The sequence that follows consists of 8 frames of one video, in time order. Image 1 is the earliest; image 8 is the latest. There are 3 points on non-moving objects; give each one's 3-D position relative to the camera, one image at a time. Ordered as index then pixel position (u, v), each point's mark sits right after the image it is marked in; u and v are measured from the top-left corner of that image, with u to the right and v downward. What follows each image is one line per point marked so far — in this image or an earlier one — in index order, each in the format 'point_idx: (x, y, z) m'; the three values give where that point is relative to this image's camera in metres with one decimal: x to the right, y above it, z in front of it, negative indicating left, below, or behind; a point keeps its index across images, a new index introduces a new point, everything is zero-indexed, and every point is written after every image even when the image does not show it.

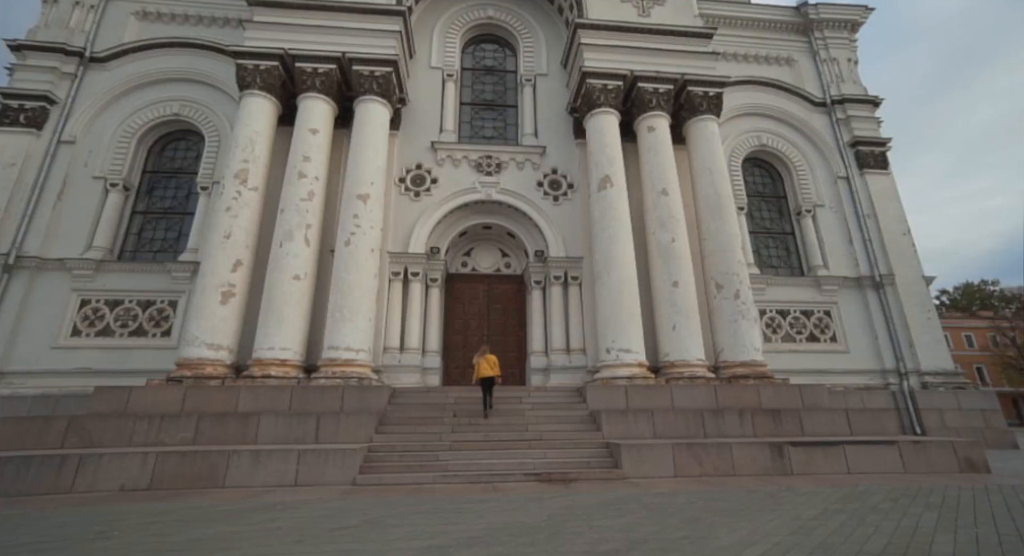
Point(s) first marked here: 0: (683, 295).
0: (+3.4, -0.3, +12.4) m
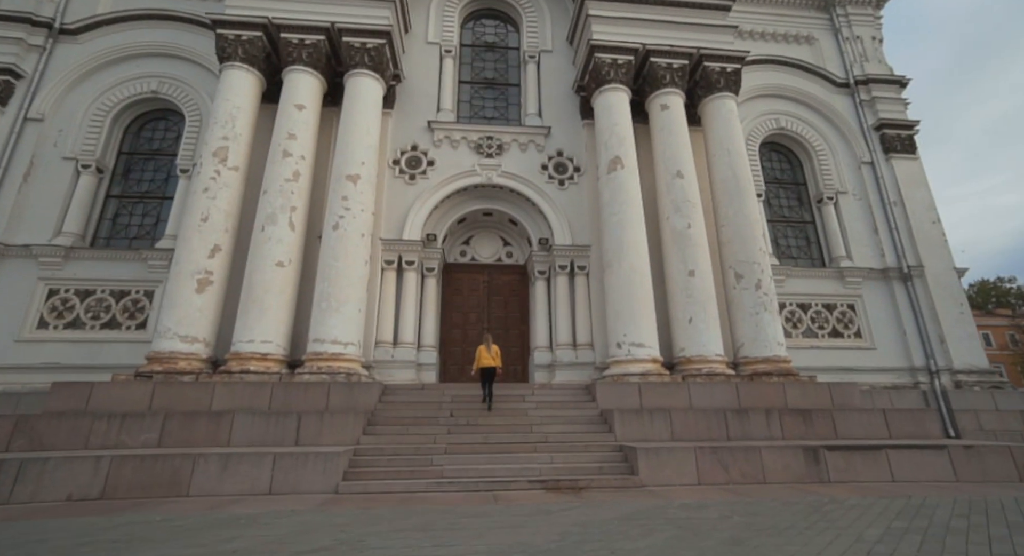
0: (+3.5, -0.1, +11.4) m
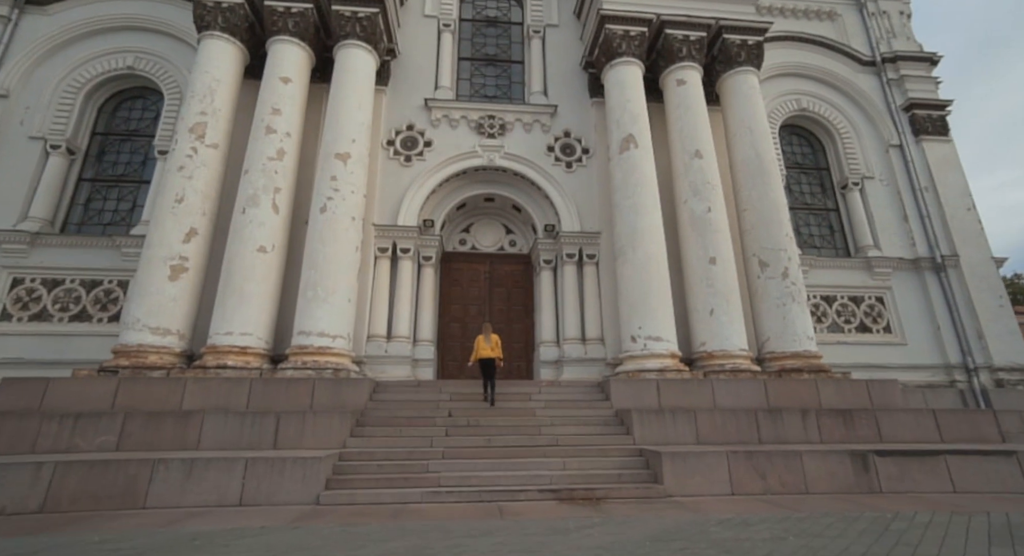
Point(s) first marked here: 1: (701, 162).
0: (+3.5, +0.1, +10.5) m
1: (+3.4, +2.1, +11.1) m
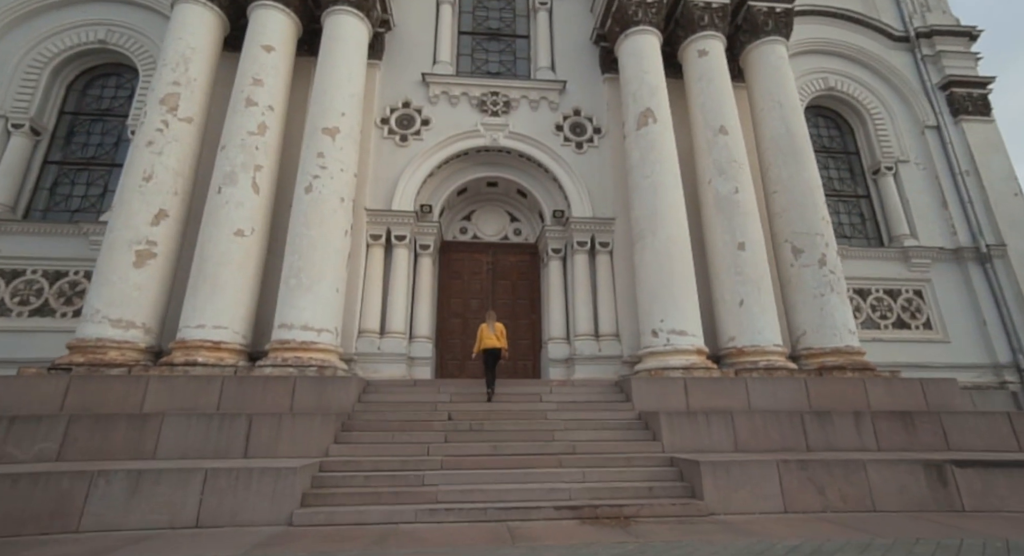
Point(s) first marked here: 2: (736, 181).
0: (+3.6, +0.3, +9.4) m
1: (+3.5, +2.3, +10.1) m
2: (+3.5, +1.5, +9.8) m
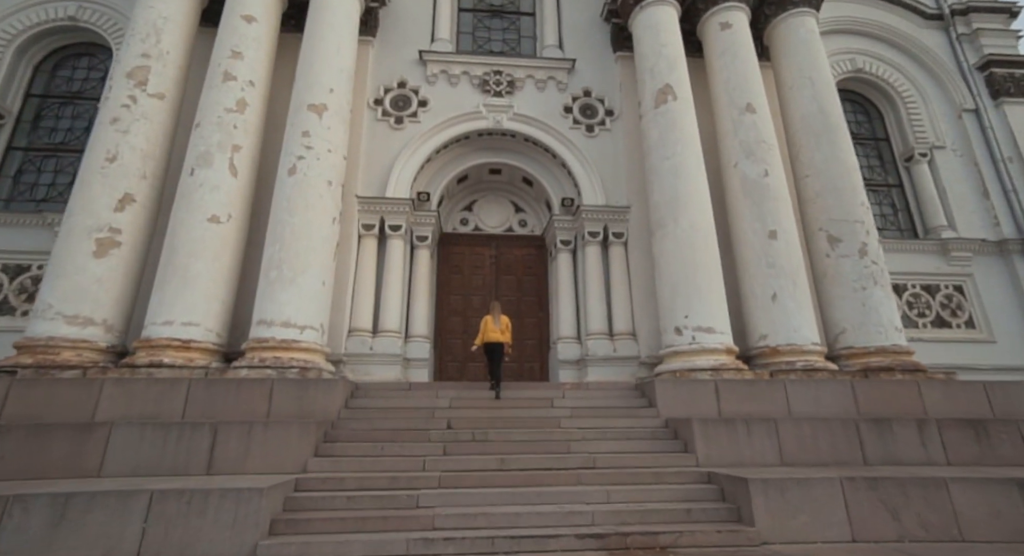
0: (+3.7, +0.4, +8.5) m
1: (+3.6, +2.4, +9.2) m
2: (+3.6, +1.6, +8.9) m
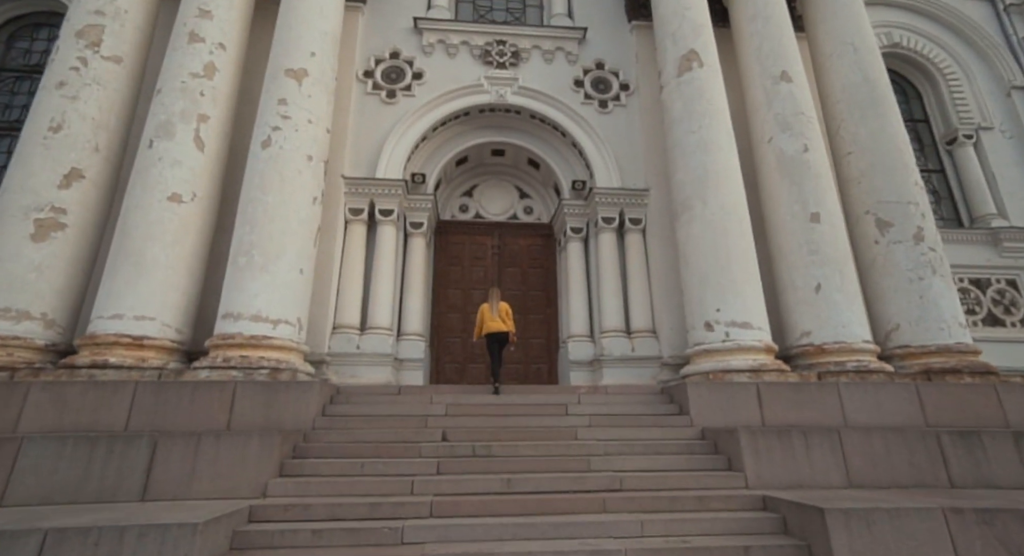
0: (+3.8, +0.5, +7.4) m
1: (+3.6, +2.5, +8.1) m
2: (+3.7, +1.8, +7.8) m
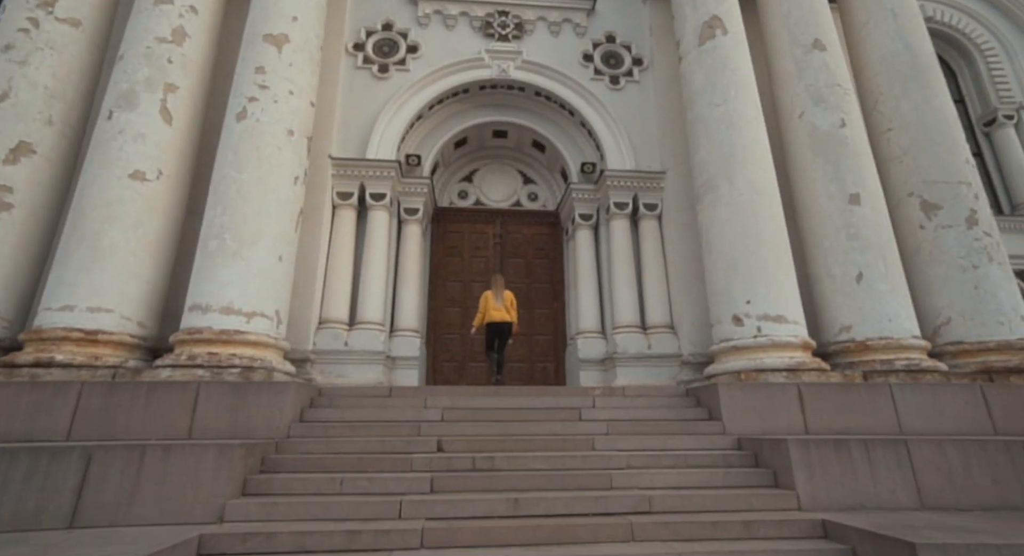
0: (+3.8, +0.7, +6.6) m
1: (+3.7, +2.6, +7.3) m
2: (+3.7, +1.9, +7.1) m
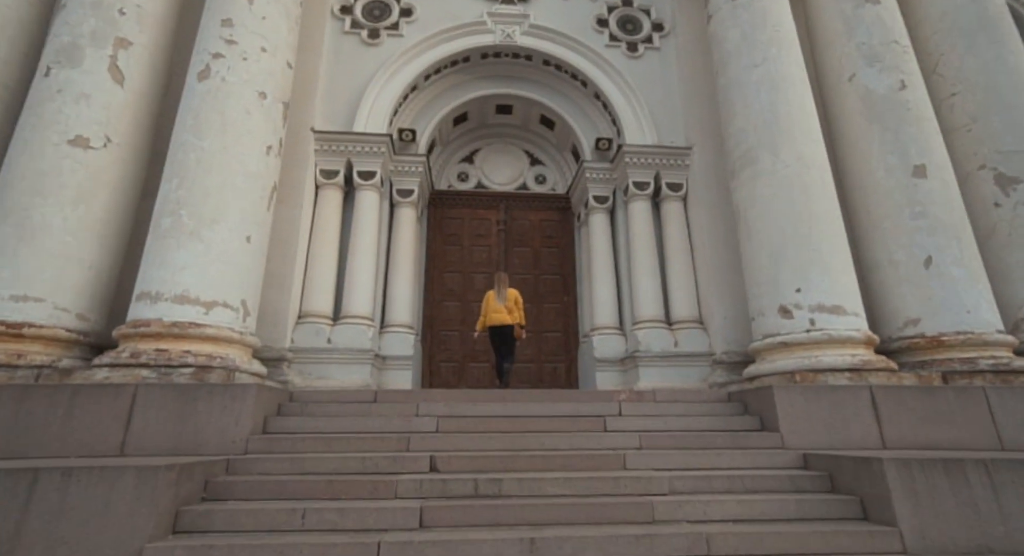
0: (+3.9, +0.8, +5.7) m
1: (+3.7, +2.8, +6.4) m
2: (+3.8, +2.0, +6.1) m
